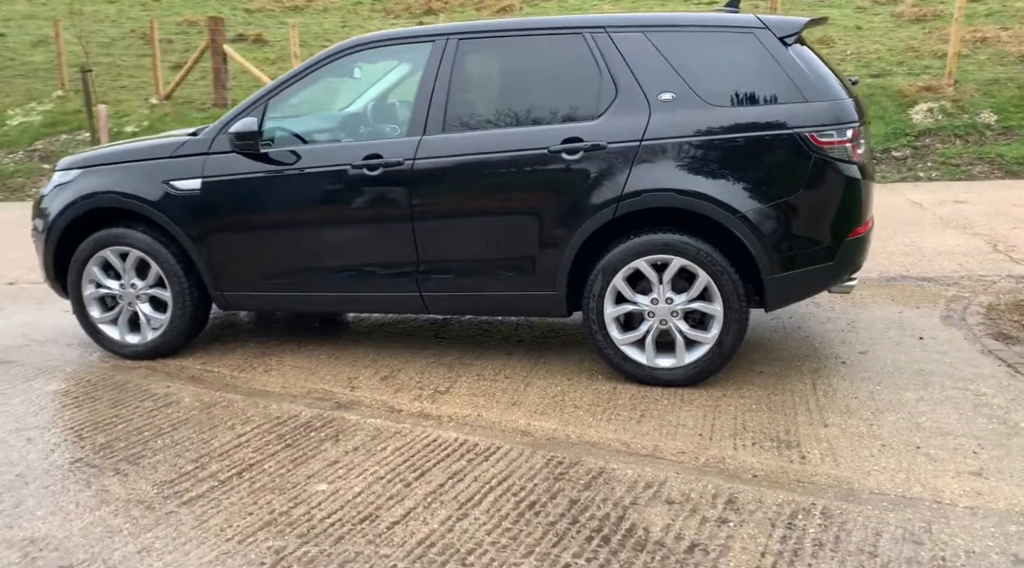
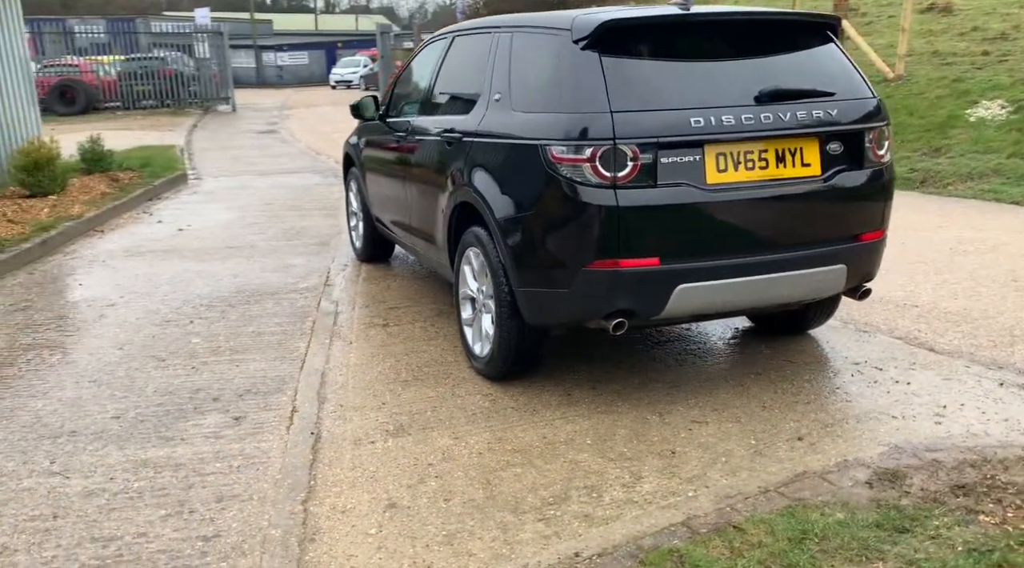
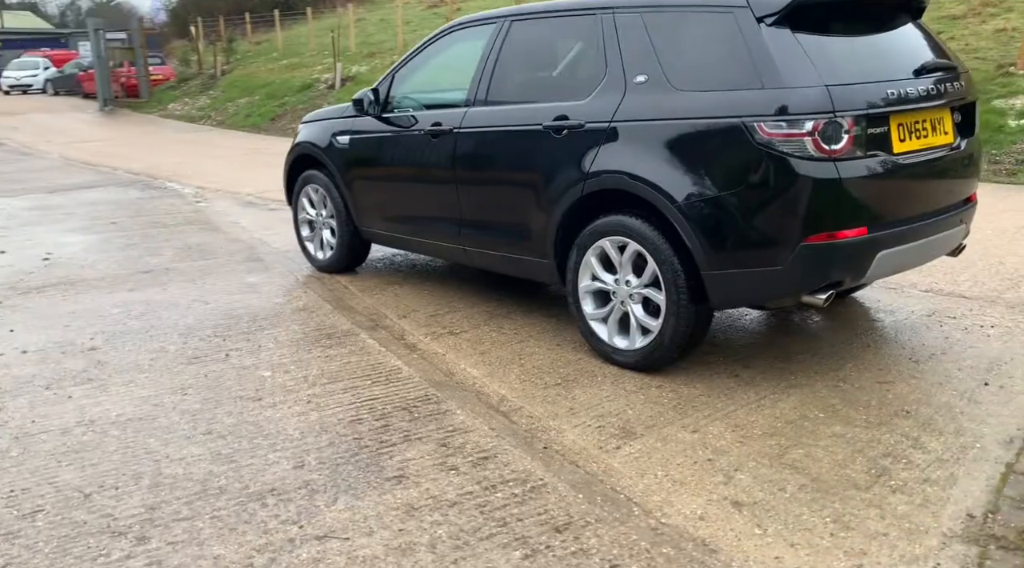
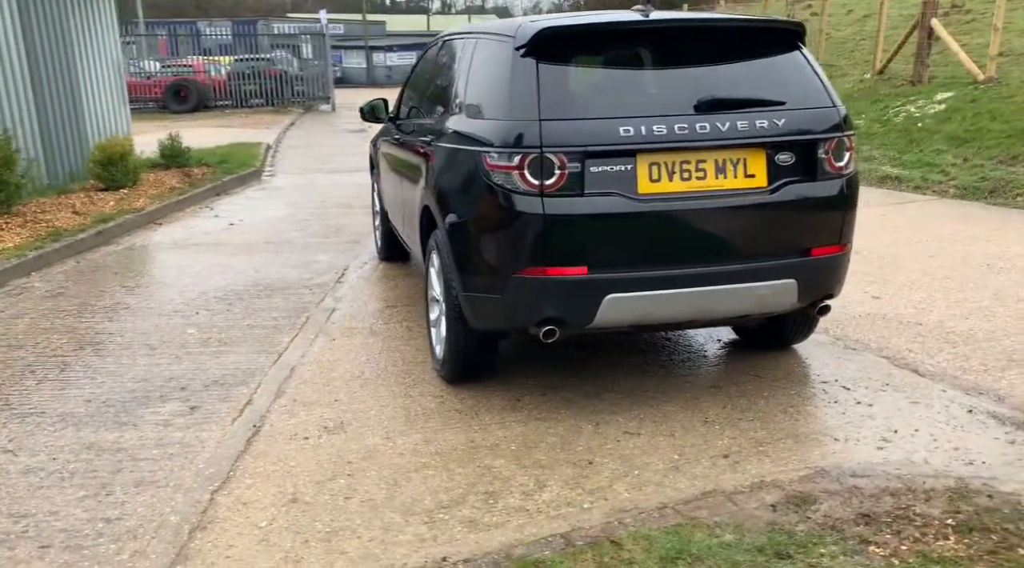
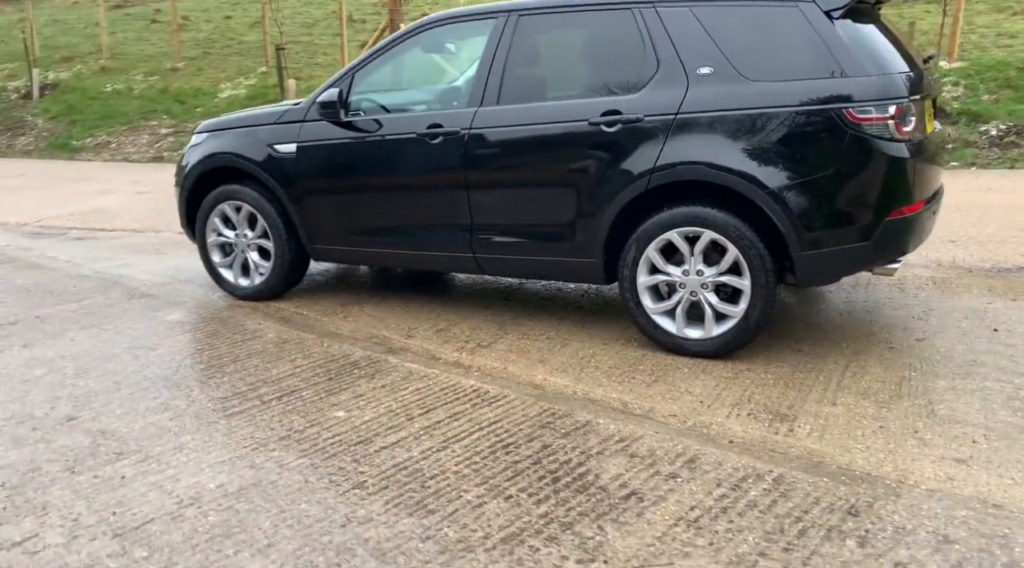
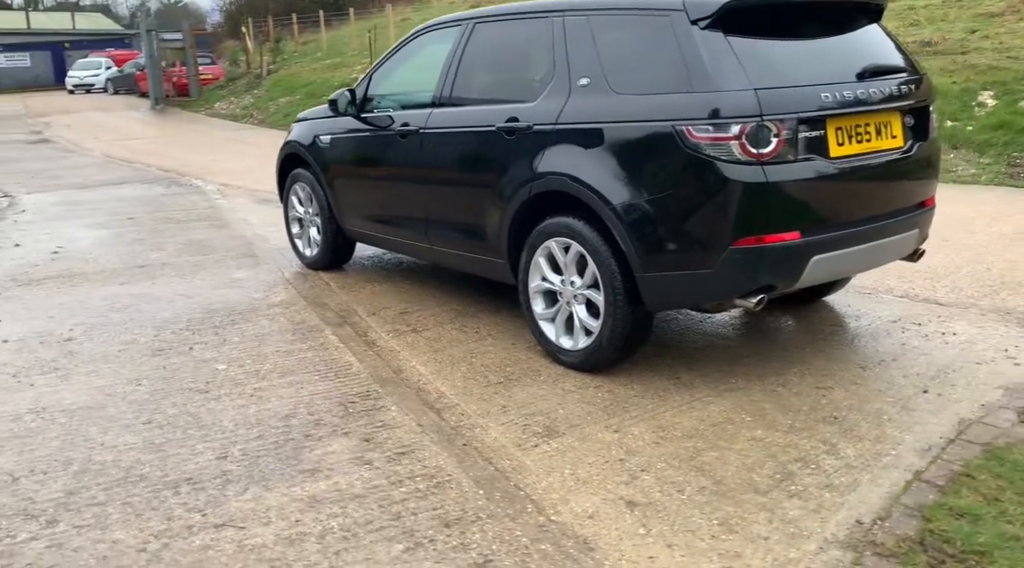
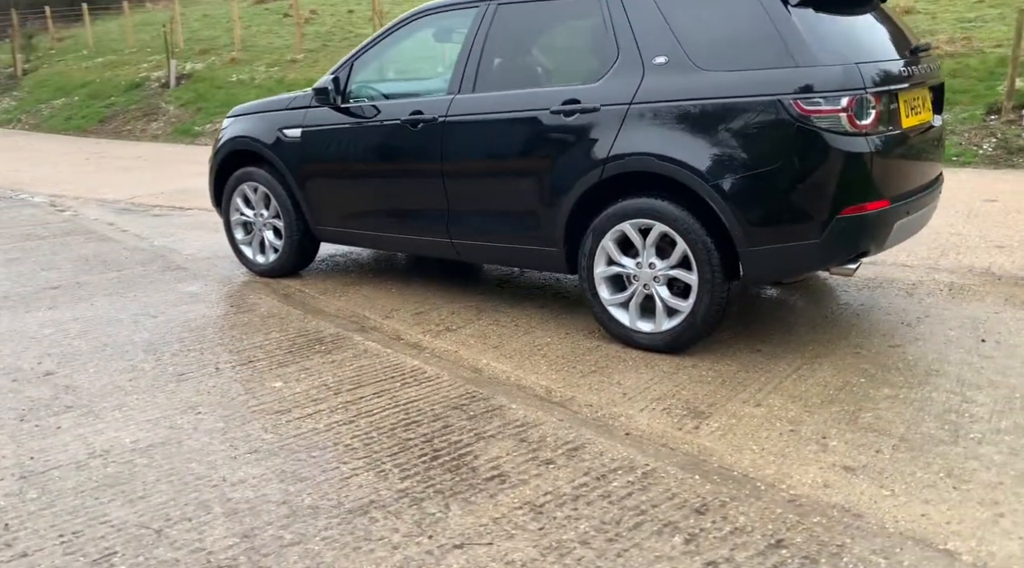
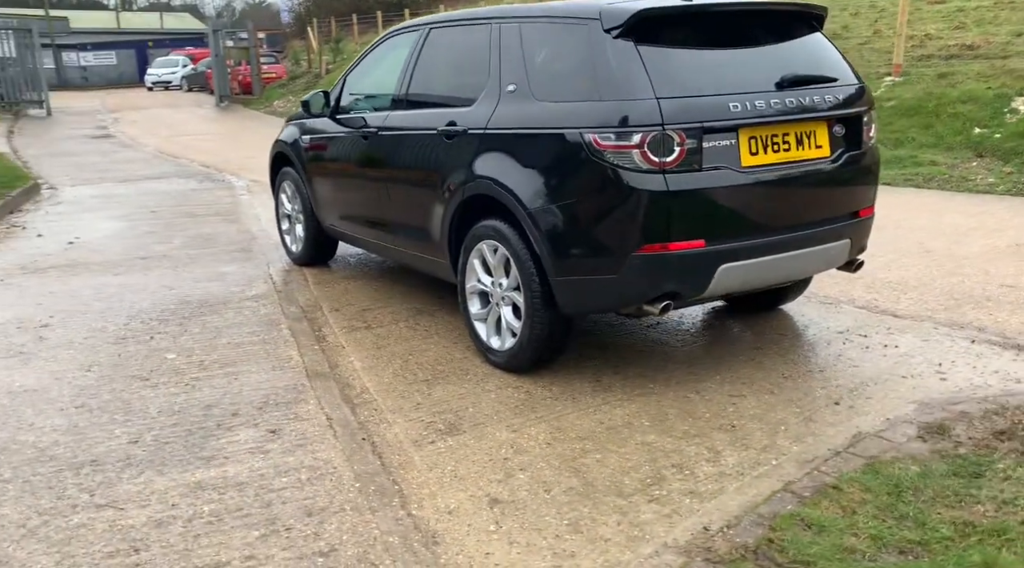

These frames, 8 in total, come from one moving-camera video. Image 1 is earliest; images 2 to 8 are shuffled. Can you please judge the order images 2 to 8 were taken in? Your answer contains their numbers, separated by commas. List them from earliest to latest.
5, 7, 3, 6, 8, 2, 4
